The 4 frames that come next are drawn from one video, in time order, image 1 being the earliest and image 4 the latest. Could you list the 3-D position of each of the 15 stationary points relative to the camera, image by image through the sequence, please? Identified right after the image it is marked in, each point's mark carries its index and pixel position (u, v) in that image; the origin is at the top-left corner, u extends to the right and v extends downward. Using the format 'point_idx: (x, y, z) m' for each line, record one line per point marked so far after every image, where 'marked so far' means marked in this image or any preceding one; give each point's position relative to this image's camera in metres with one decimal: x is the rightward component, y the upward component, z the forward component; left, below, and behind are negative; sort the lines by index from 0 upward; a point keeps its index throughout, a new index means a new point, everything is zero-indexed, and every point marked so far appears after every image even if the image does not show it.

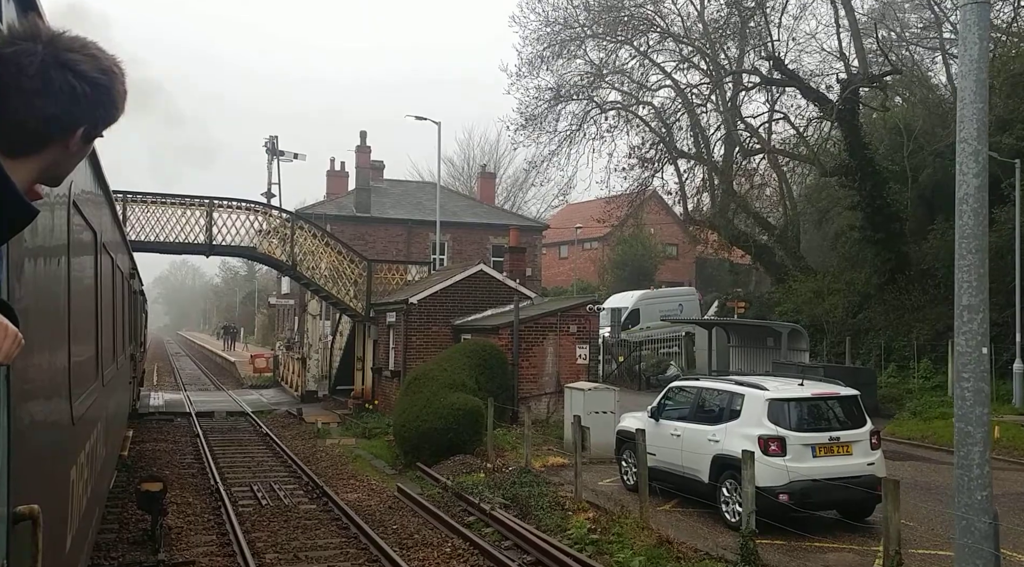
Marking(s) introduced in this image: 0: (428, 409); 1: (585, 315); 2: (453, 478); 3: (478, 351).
0: (-1.4, -2.0, +13.7) m
1: (+1.5, -0.6, +17.0) m
2: (-0.9, -2.9, +12.3) m
3: (-0.7, -1.3, +15.9) m
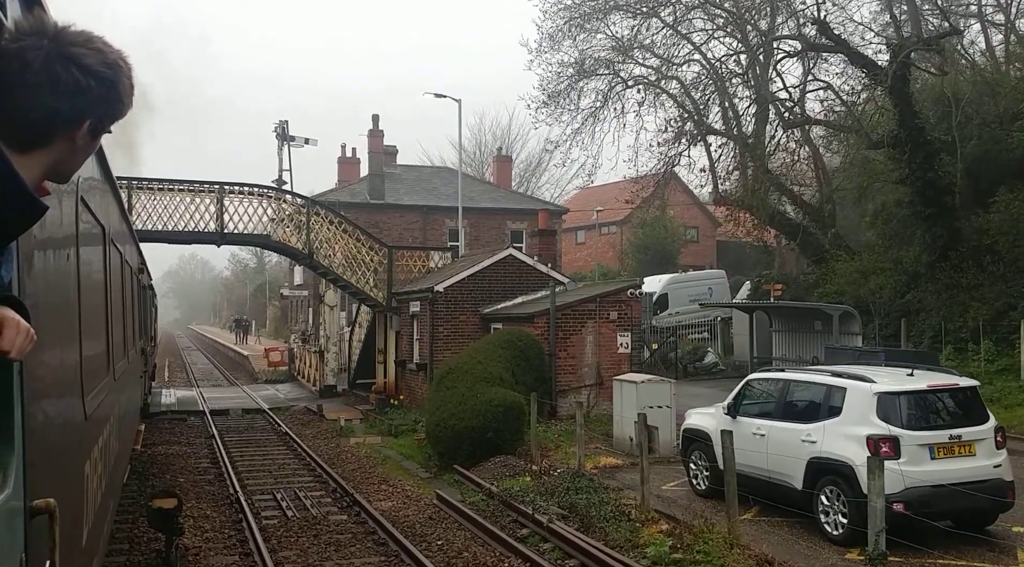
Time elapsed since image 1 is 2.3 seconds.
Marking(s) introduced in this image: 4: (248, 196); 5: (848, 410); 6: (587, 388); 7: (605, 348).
0: (-0.7, -1.8, +12.6) m
1: (+2.1, -0.3, +15.7) m
2: (-0.2, -2.6, +11.1) m
3: (0.0, -1.0, +14.7) m
4: (-6.2, +2.1, +19.8) m
5: (+3.1, -1.2, +7.7) m
6: (+1.4, -1.9, +15.5) m
7: (+1.7, -1.2, +15.6) m
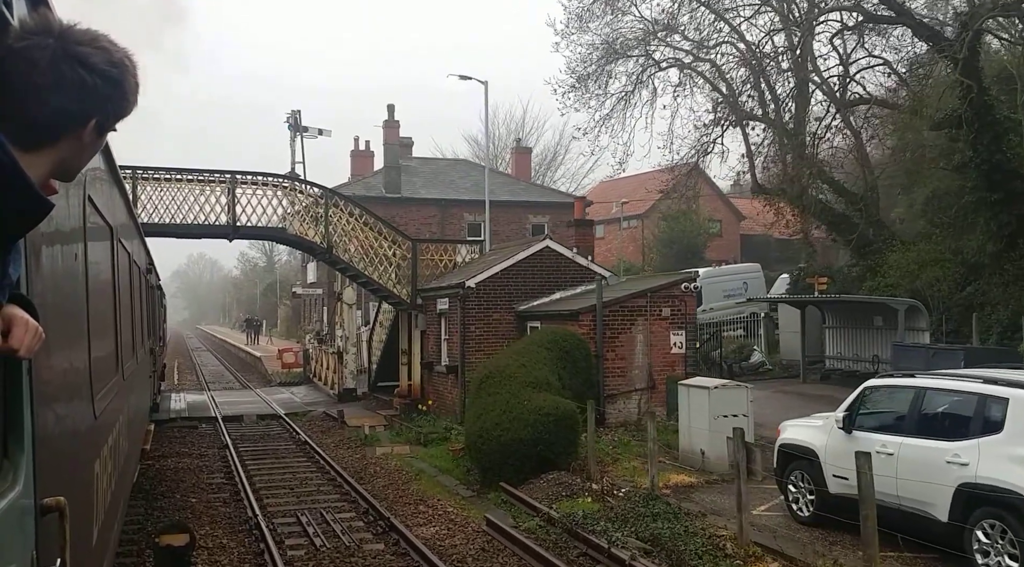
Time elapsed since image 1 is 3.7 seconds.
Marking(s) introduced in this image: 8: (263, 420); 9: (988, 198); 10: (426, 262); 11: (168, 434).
0: (0.0, -1.7, +11.2) m
1: (+2.9, -0.2, +14.3) m
2: (+0.5, -2.6, +9.7) m
3: (+0.7, -0.9, +13.3) m
4: (-5.5, +2.1, +18.4) m
5: (+3.7, -1.1, +6.3) m
6: (+2.1, -1.8, +14.0) m
7: (+2.4, -1.1, +14.2) m
8: (-5.9, -3.2, +19.8) m
9: (+10.4, +1.9, +18.3) m
10: (-2.0, +0.5, +19.3) m
11: (-7.3, -3.2, +17.9) m
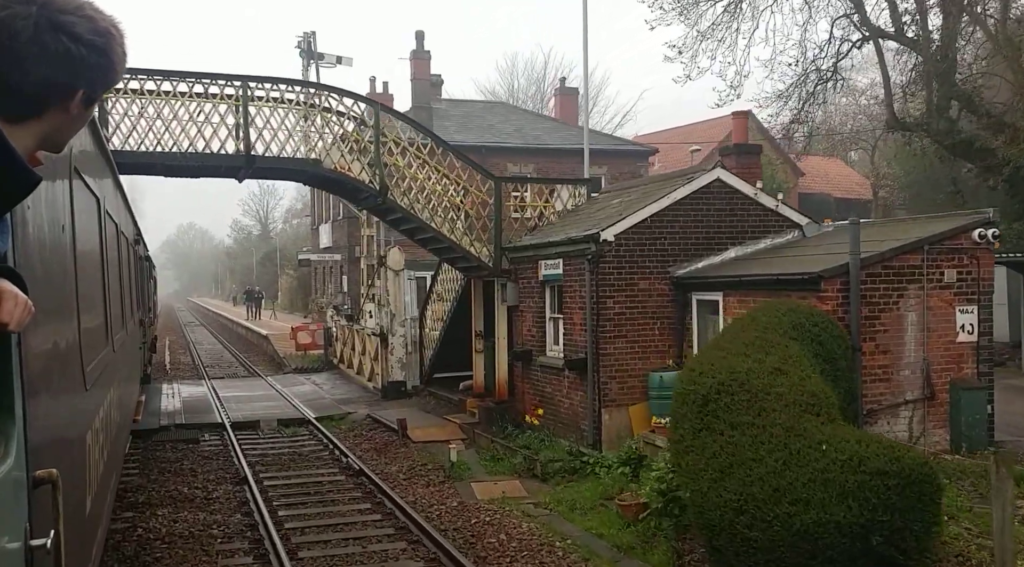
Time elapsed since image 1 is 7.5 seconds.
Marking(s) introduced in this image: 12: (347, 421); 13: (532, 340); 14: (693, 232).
0: (+2.0, -1.3, +5.9) m
1: (+4.9, +0.4, +9.0) m
2: (+2.6, -2.2, +4.4) m
3: (+2.8, -0.4, +8.0) m
4: (-3.5, +2.8, +12.9) m
5: (+5.8, -0.8, +1.0) m
6: (+4.1, -1.3, +8.8) m
7: (+4.5, -0.5, +8.9) m
8: (-3.9, -2.5, +14.5) m
9: (+12.4, +2.6, +13.0) m
10: (0.0, +1.2, +13.9) m
11: (-5.3, -2.6, +12.6) m
12: (-2.9, -2.4, +14.8) m
13: (+0.3, -0.8, +12.6) m
14: (+2.4, +0.7, +11.1) m
